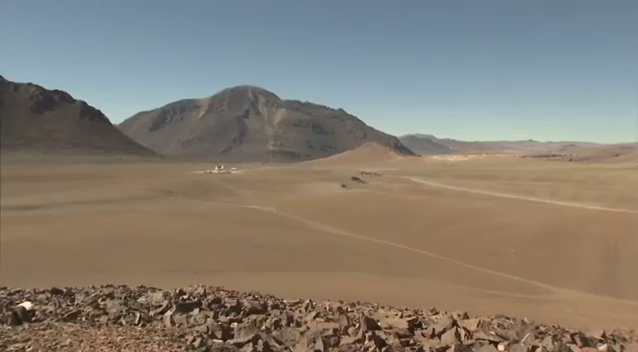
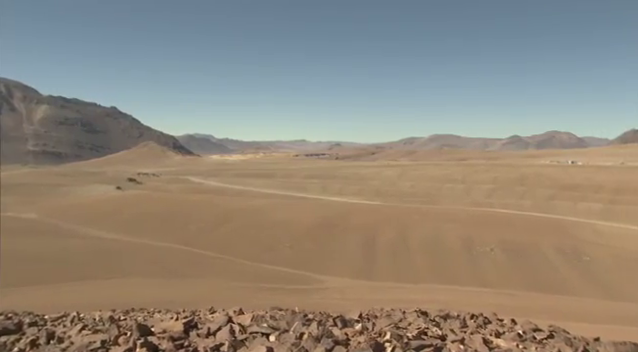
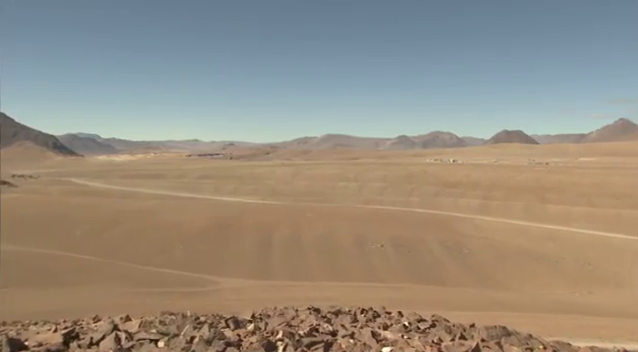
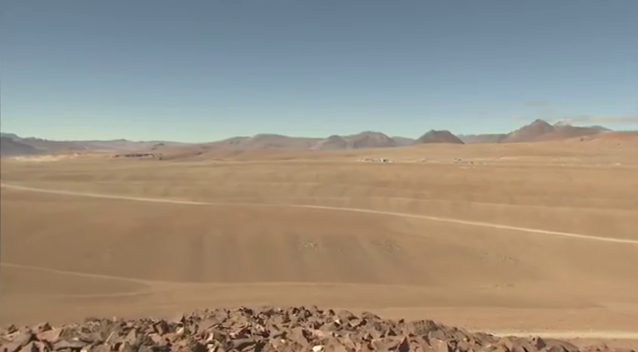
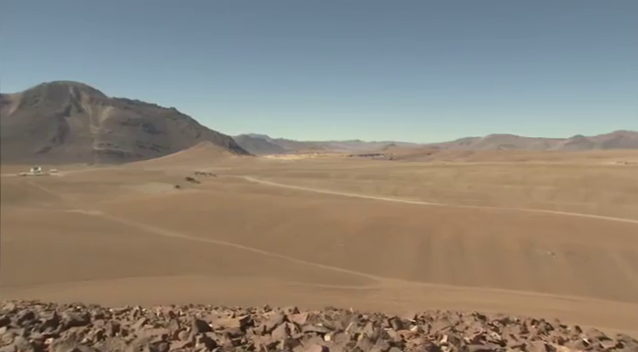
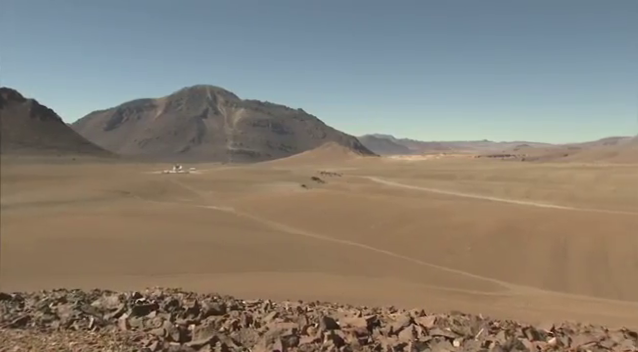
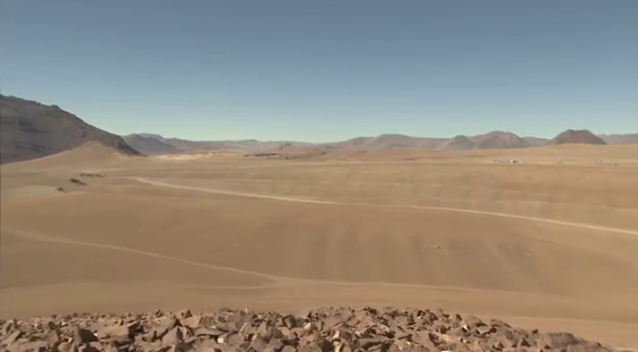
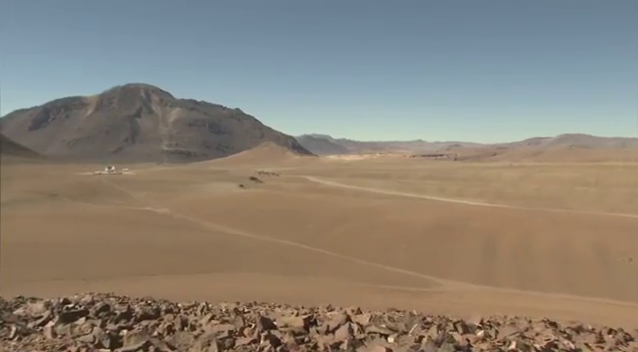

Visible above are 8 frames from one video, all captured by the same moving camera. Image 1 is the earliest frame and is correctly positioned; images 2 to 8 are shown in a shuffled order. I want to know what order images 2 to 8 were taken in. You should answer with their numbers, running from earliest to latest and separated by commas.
6, 8, 5, 2, 7, 3, 4
